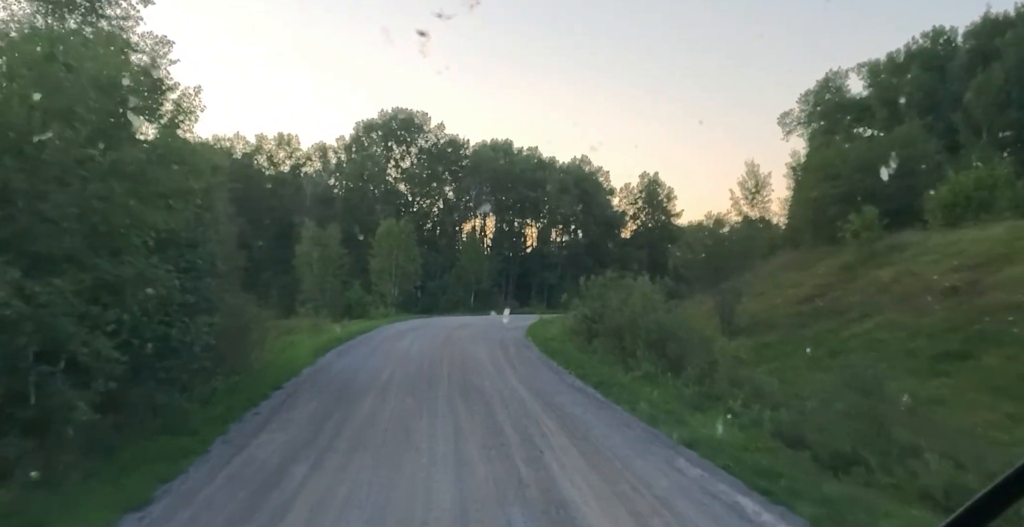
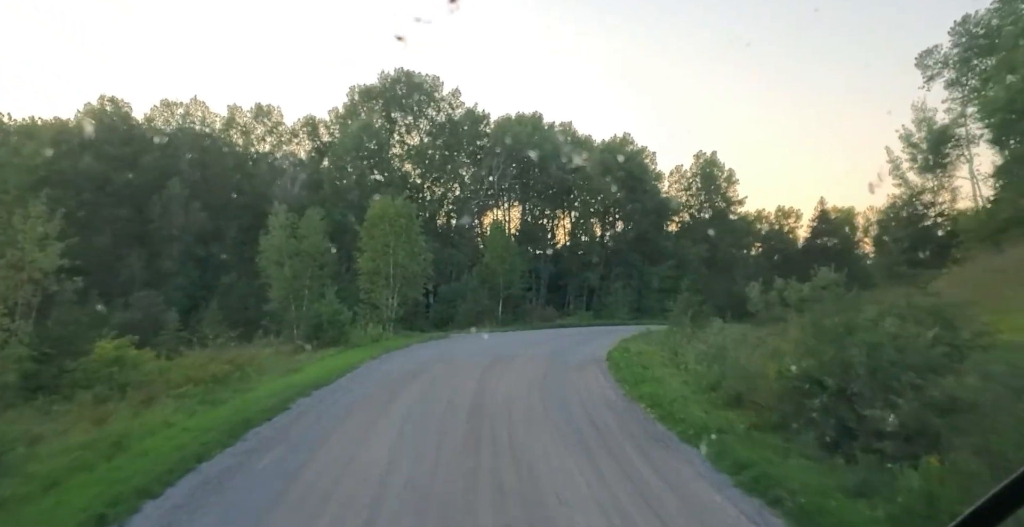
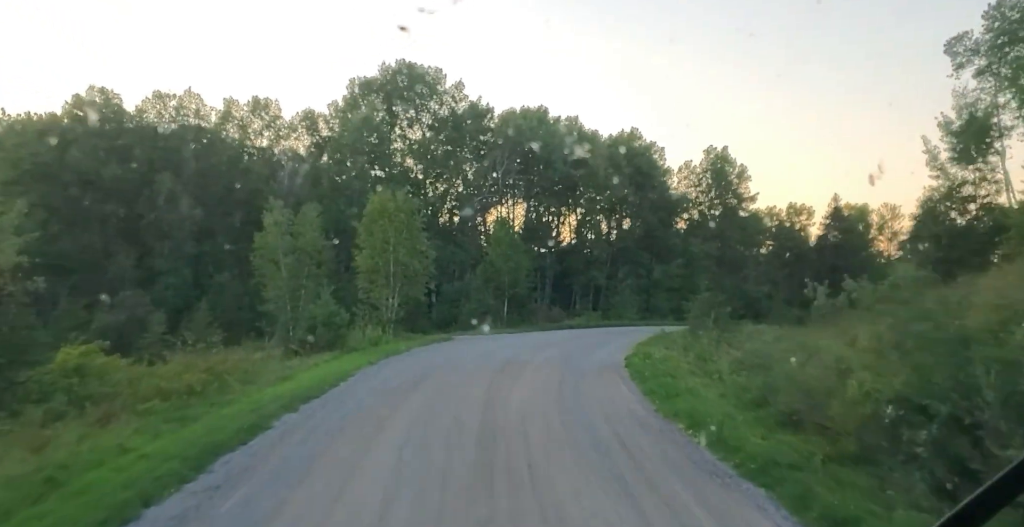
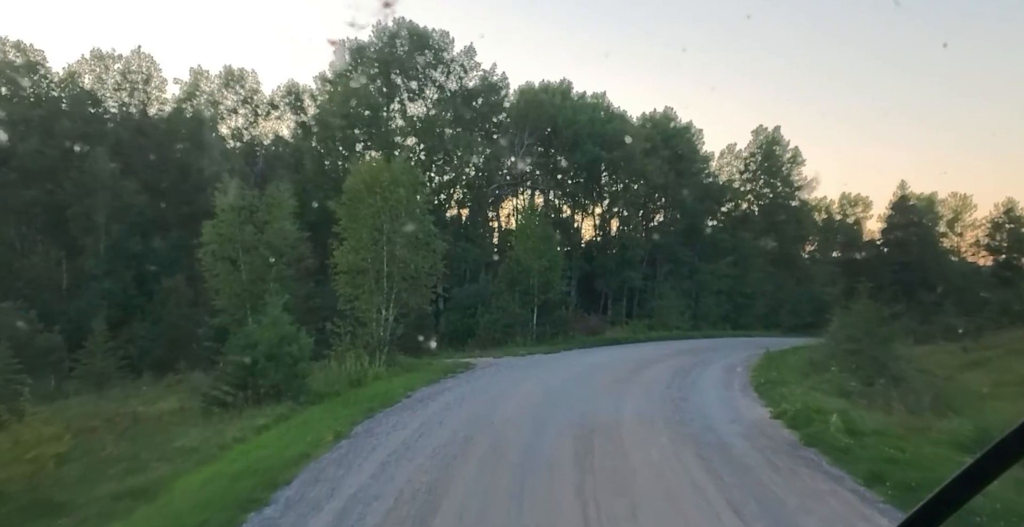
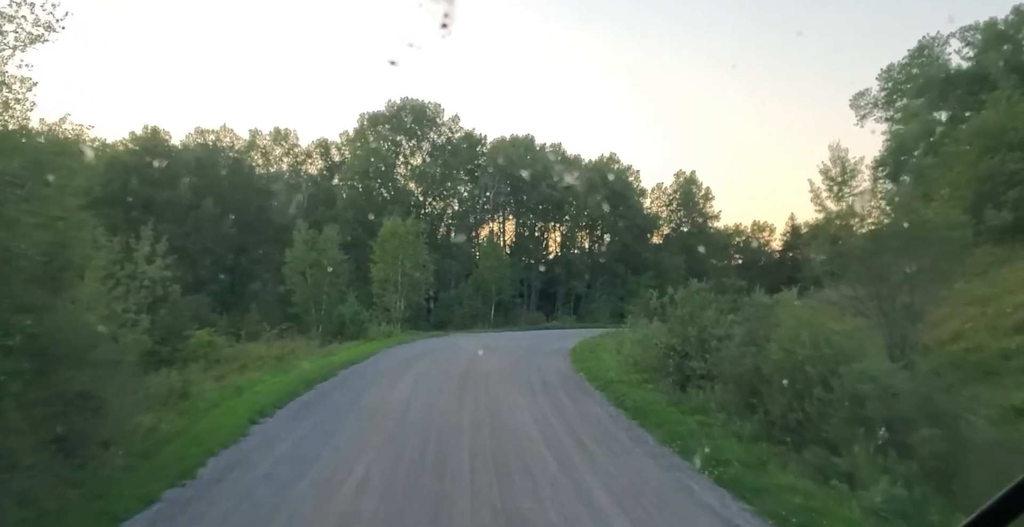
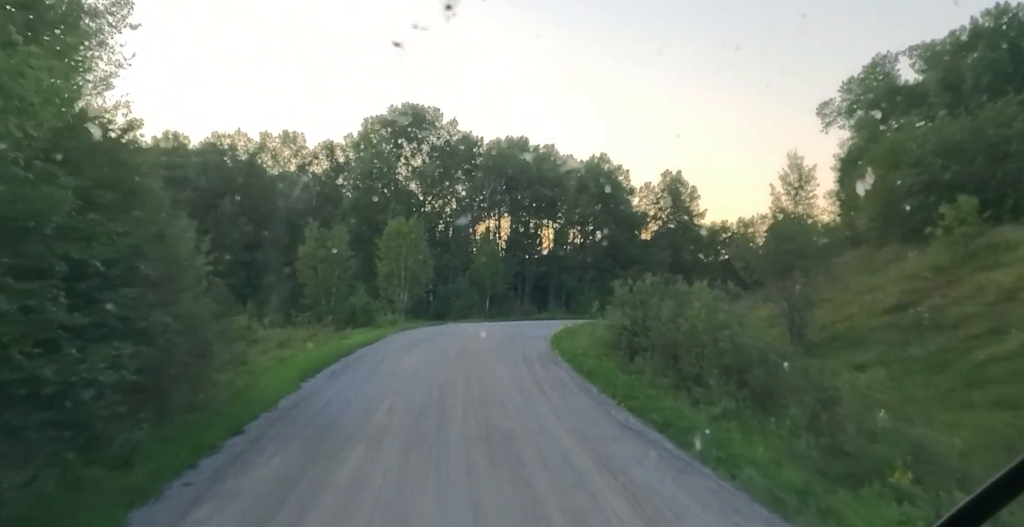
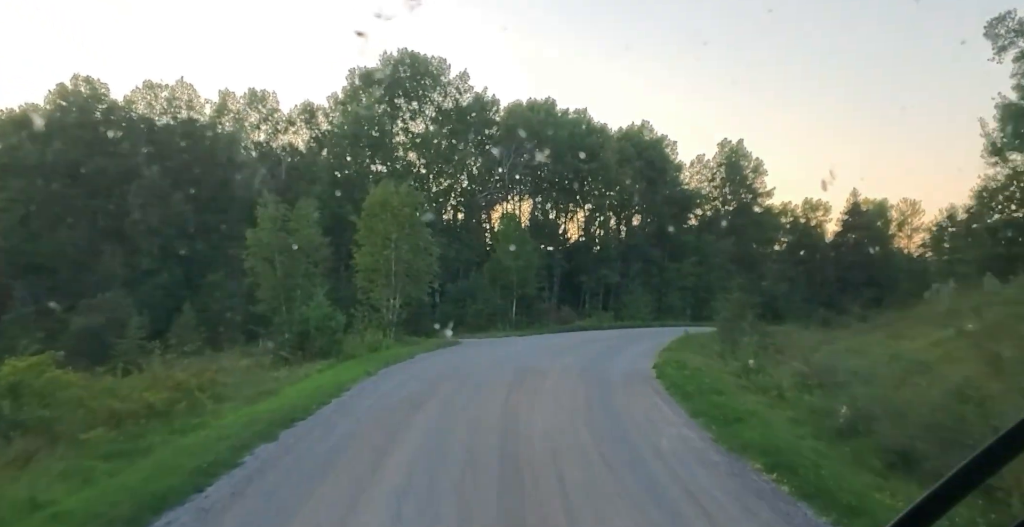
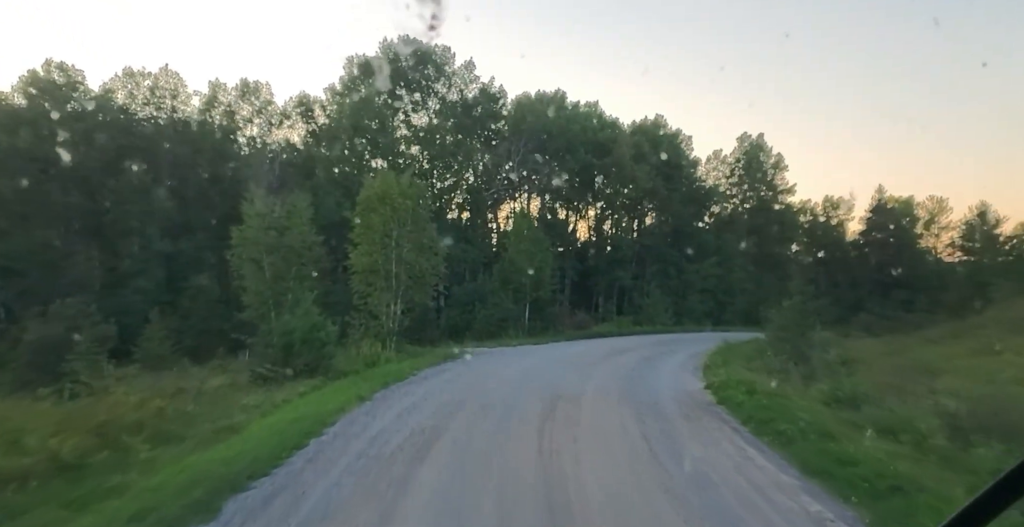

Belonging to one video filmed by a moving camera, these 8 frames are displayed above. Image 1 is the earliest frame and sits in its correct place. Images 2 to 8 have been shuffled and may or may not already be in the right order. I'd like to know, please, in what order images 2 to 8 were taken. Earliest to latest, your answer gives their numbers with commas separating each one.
6, 5, 2, 3, 7, 8, 4
